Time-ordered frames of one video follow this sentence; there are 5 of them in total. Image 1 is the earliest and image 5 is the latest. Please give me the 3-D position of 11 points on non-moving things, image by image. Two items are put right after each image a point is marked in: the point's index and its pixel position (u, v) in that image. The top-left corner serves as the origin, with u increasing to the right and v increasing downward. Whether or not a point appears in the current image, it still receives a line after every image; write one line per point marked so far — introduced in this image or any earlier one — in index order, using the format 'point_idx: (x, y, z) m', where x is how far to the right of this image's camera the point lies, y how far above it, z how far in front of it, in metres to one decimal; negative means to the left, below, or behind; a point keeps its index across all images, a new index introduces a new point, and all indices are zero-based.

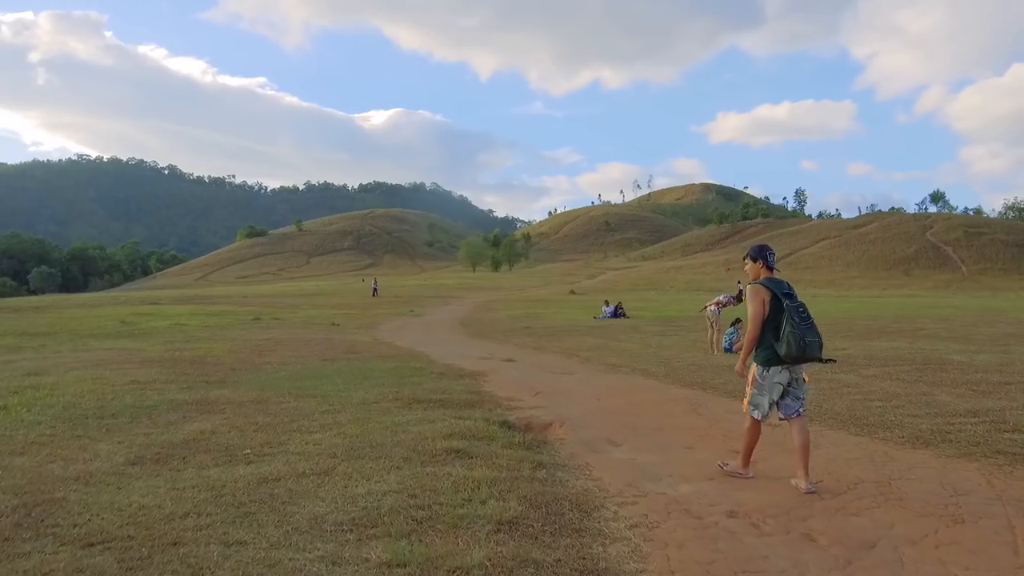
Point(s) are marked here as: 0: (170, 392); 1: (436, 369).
0: (-5.2, -1.6, +9.9) m
1: (-1.5, -1.7, +13.4) m
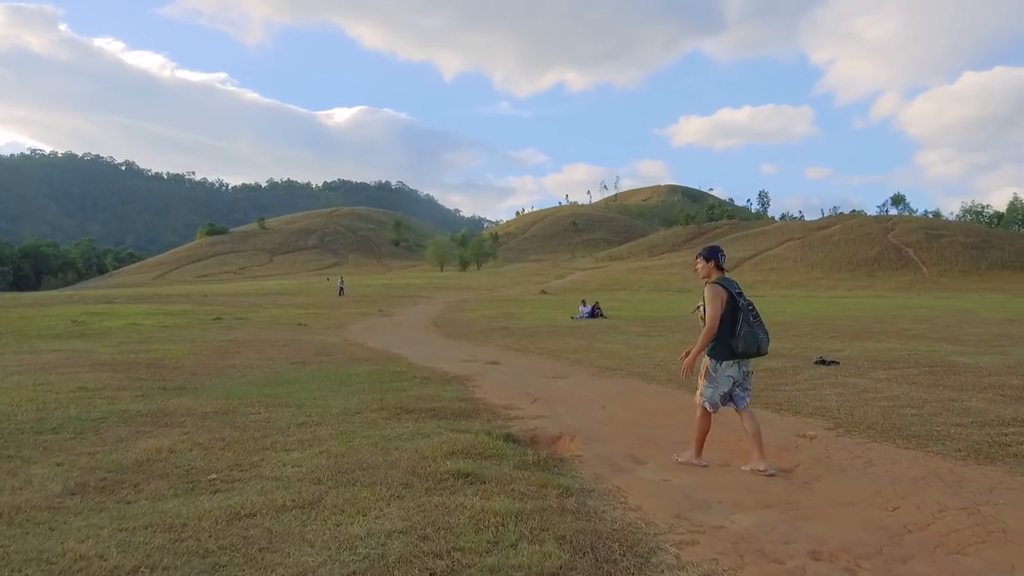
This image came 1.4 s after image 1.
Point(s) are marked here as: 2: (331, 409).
0: (-5.2, -1.5, +8.7) m
1: (-1.8, -1.6, +12.4) m
2: (-2.3, -1.5, +8.2) m
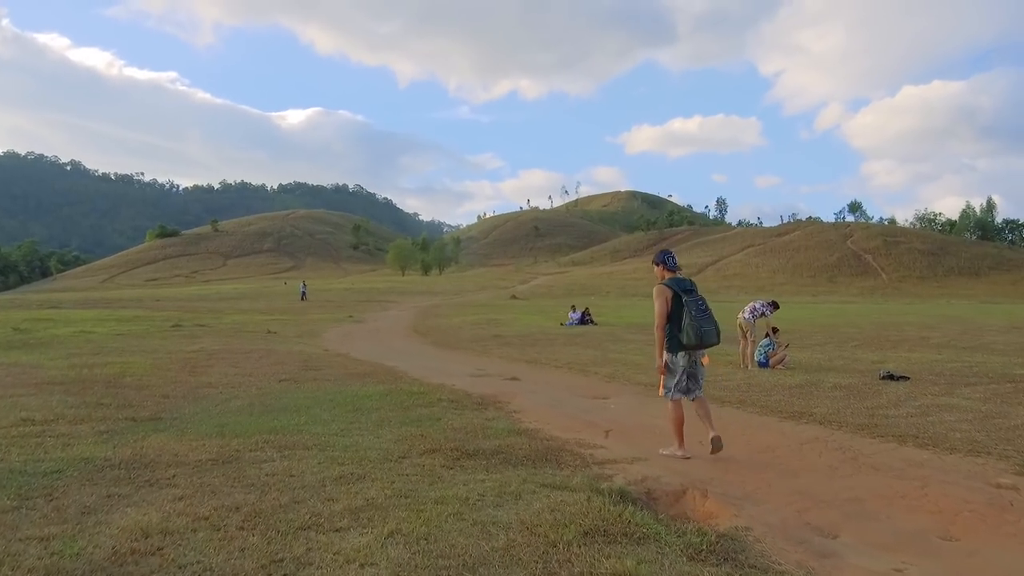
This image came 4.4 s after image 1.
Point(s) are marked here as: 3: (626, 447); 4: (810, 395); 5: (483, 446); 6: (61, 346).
0: (-4.4, -1.6, +6.6) m
1: (-1.1, -1.7, +10.5) m
2: (-1.4, -1.6, +6.3) m
3: (+1.2, -1.7, +7.0) m
4: (+4.8, -1.7, +10.5) m
5: (-0.3, -1.6, +6.5) m
6: (-13.2, -1.7, +19.1) m
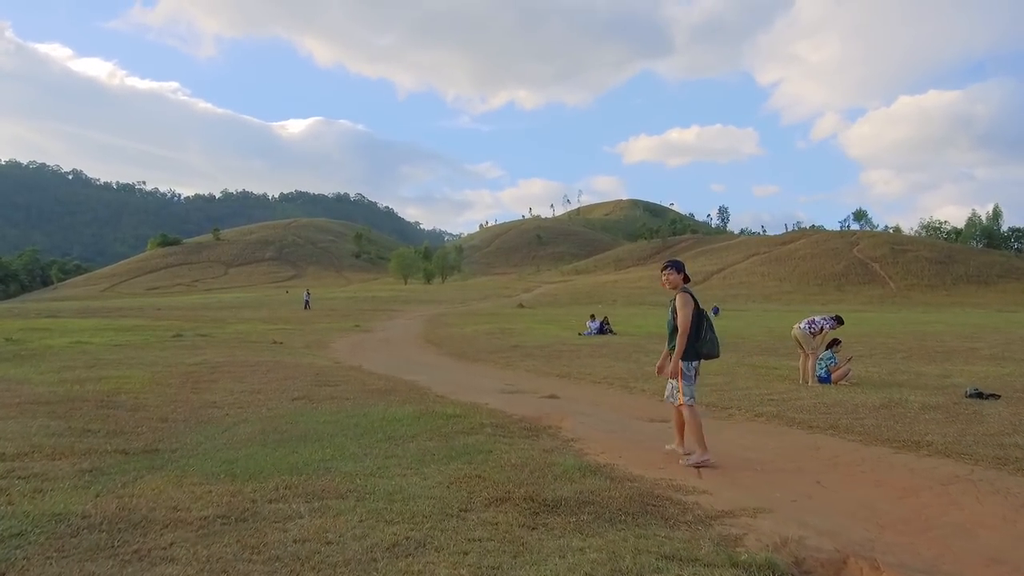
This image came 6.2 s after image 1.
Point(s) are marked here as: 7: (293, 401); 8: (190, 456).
0: (-3.7, -1.6, +5.2) m
1: (-0.4, -1.8, +9.1) m
2: (-0.7, -1.6, +4.9) m
3: (+1.9, -1.8, +5.6) m
4: (+5.5, -1.8, +9.1) m
5: (+0.4, -1.6, +5.2) m
6: (-12.5, -1.9, +17.8) m
7: (-3.6, -1.9, +10.8) m
8: (-3.2, -1.7, +6.5) m
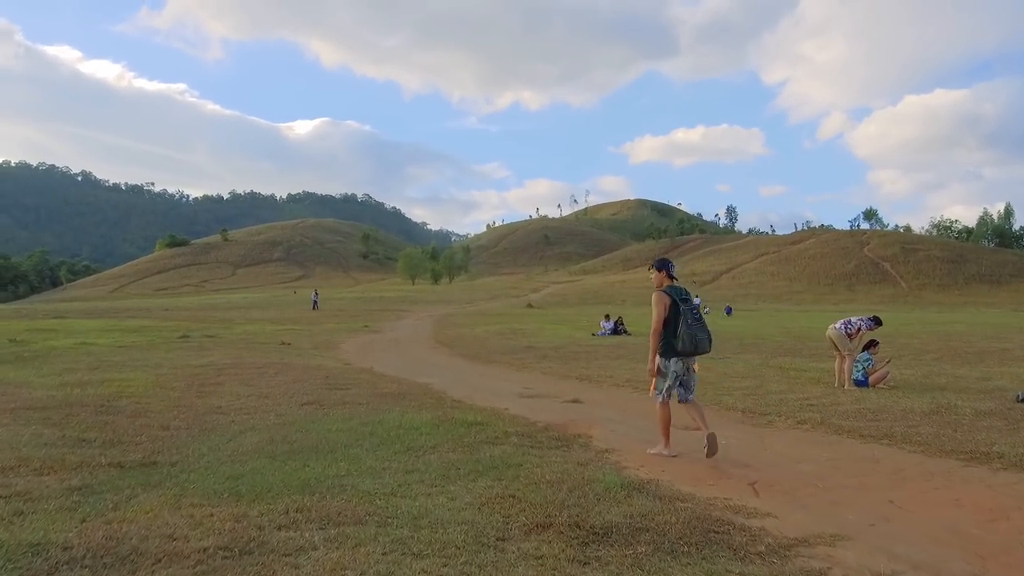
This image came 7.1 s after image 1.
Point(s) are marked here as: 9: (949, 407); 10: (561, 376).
0: (-3.4, -1.6, +4.6) m
1: (-0.1, -1.8, +8.5) m
2: (-0.4, -1.6, +4.3) m
3: (+2.2, -1.7, +5.0) m
4: (+5.8, -1.8, +8.4) m
5: (+0.7, -1.6, +4.6) m
6: (-12.1, -1.9, +17.3) m
7: (-3.3, -1.9, +10.2) m
8: (-2.9, -1.6, +5.9) m
9: (+6.7, -1.8, +9.9) m
10: (+1.1, -2.1, +15.2) m
